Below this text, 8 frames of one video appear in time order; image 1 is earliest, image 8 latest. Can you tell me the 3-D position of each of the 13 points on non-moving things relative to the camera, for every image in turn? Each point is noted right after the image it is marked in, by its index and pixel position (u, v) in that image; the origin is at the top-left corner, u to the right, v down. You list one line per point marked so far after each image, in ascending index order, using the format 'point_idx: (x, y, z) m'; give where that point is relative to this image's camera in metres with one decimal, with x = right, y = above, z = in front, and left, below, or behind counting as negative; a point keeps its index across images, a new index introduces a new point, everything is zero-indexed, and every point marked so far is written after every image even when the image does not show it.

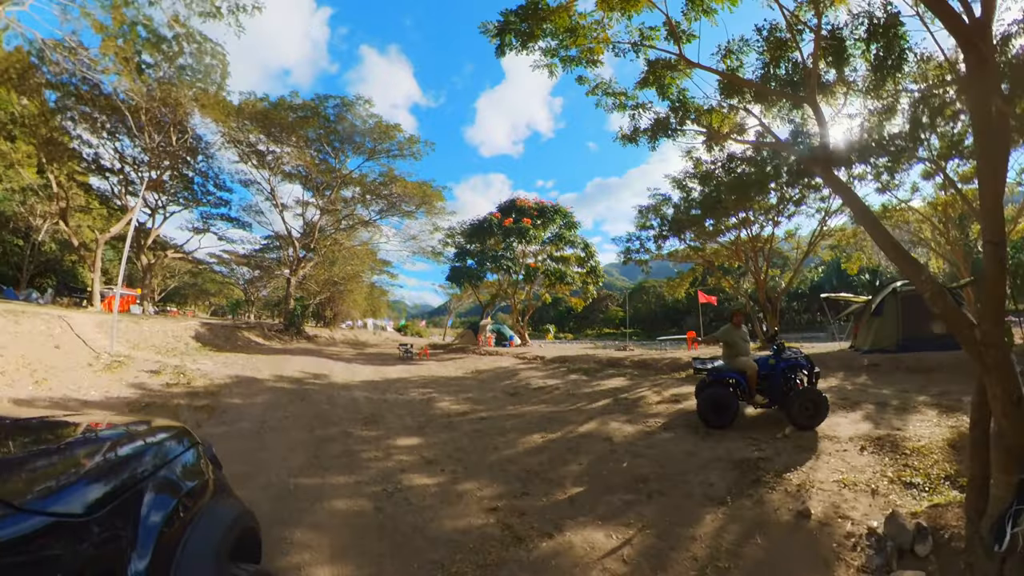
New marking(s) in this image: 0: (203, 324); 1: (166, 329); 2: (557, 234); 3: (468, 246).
0: (-10.3, -1.2, +16.4) m
1: (-9.8, -1.2, +13.8) m
2: (+1.6, +1.9, +17.6) m
3: (-1.5, +1.6, +18.2) m
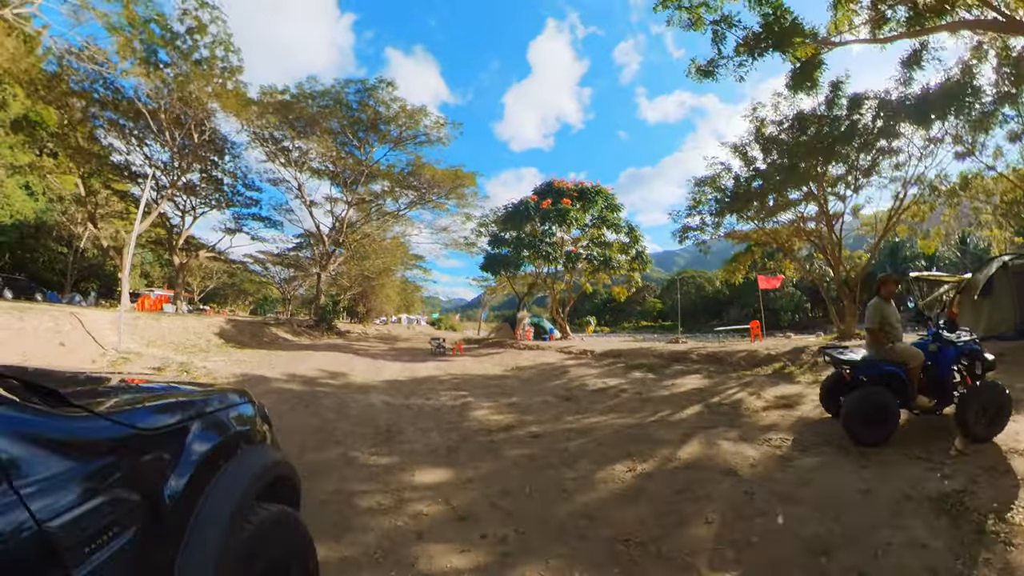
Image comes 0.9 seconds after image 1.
0: (-9.0, -1.0, +15.6) m
1: (-8.7, -1.0, +13.1) m
2: (+2.9, +2.3, +16.1) m
3: (-0.2, +1.9, +16.9) m
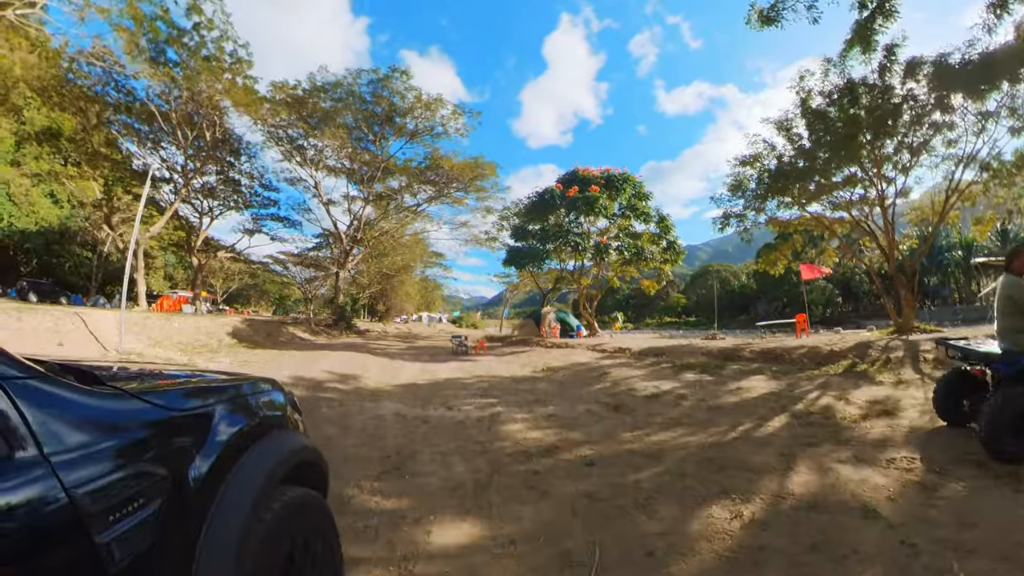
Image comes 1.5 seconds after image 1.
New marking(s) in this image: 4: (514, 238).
0: (-8.3, -1.0, +15.1) m
1: (-8.1, -1.0, +12.6) m
2: (+3.6, +2.6, +15.1) m
3: (+0.5, +2.1, +16.0) m
4: (+0.1, +1.7, +16.0) m
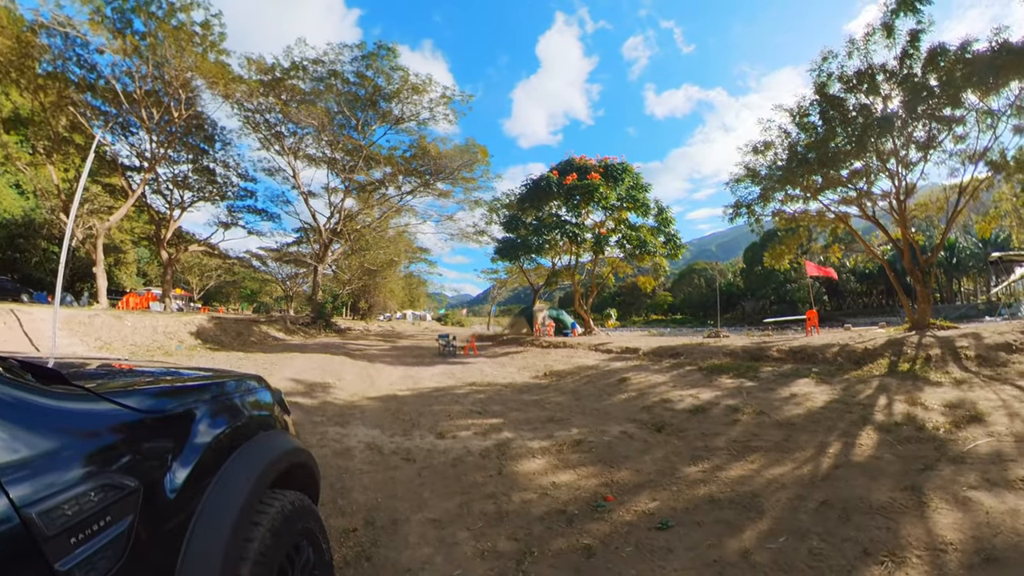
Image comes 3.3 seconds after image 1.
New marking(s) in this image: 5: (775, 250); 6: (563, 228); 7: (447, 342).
0: (-8.5, -0.9, +13.9) m
1: (-8.2, -0.9, +11.3) m
2: (+3.3, +2.7, +14.2) m
3: (+0.2, +2.2, +15.0) m
4: (-0.2, +1.8, +15.0) m
5: (+9.2, +1.3, +17.4) m
6: (+1.4, +1.7, +13.9) m
7: (-1.6, -1.3, +12.1) m
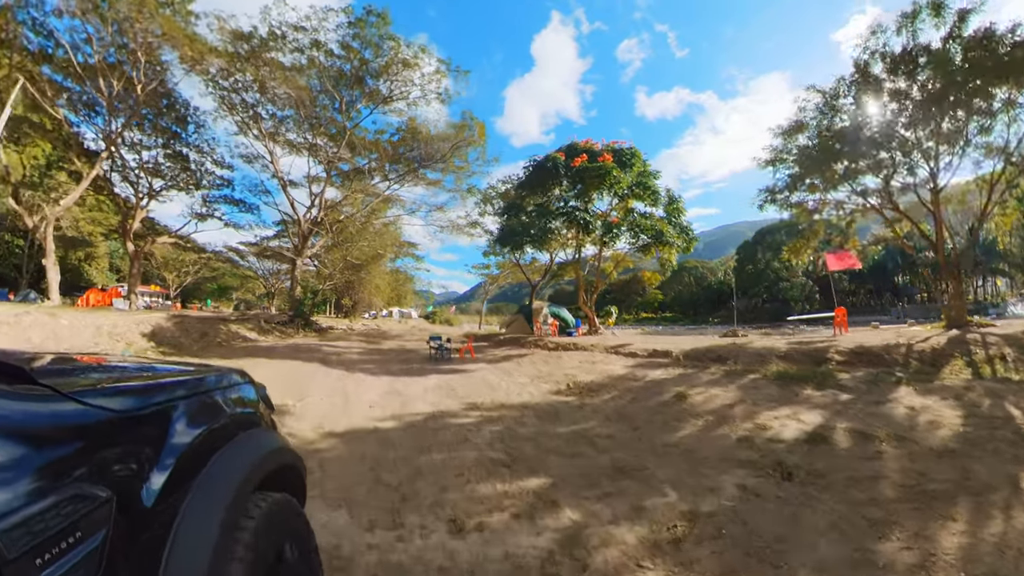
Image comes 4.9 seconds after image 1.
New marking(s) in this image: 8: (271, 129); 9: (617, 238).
0: (-8.6, -0.7, +12.4) m
1: (-8.2, -0.7, +9.8) m
2: (+3.3, +2.8, +13.0) m
3: (+0.2, +2.4, +13.7) m
4: (-0.3, +2.0, +13.7) m
5: (+9.0, +1.4, +16.4) m
6: (+1.4, +1.8, +12.6) m
7: (-1.6, -1.2, +10.8) m
8: (-9.6, +6.3, +19.6) m
9: (+2.7, +1.3, +13.0) m
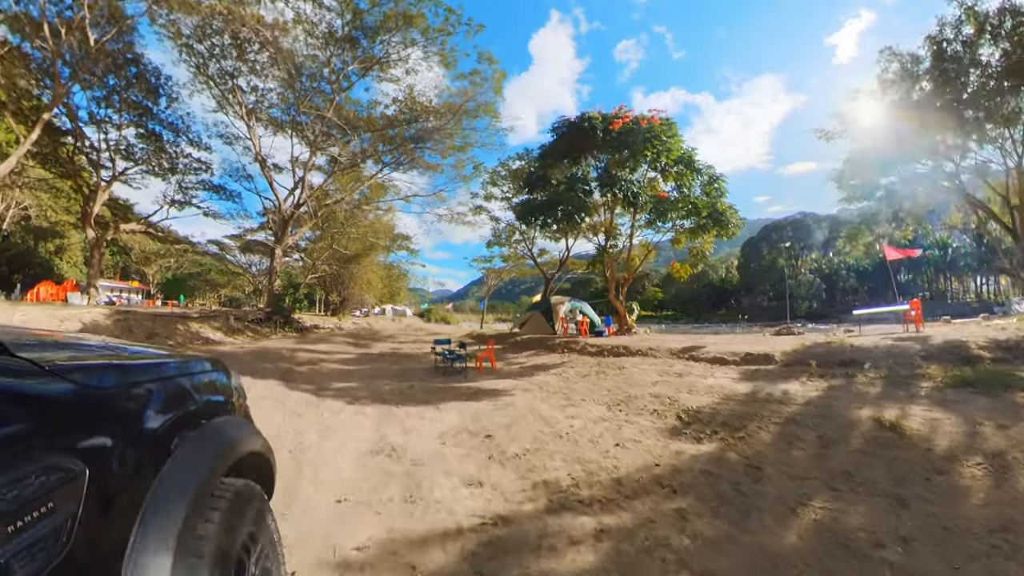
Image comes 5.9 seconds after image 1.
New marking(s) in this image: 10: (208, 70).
0: (-8.2, -0.5, +10.3) m
1: (-7.8, -0.5, +7.7) m
2: (+3.7, +3.0, +11.0) m
3: (+0.5, +2.6, +11.7) m
4: (+0.1, +2.1, +11.7) m
5: (+9.3, +1.6, +14.5) m
6: (+1.8, +2.0, +10.6) m
7: (-1.2, -1.0, +8.7) m
8: (-9.3, +6.6, +17.4) m
9: (+3.1, +1.5, +11.0) m
10: (-10.0, +7.1, +15.7) m
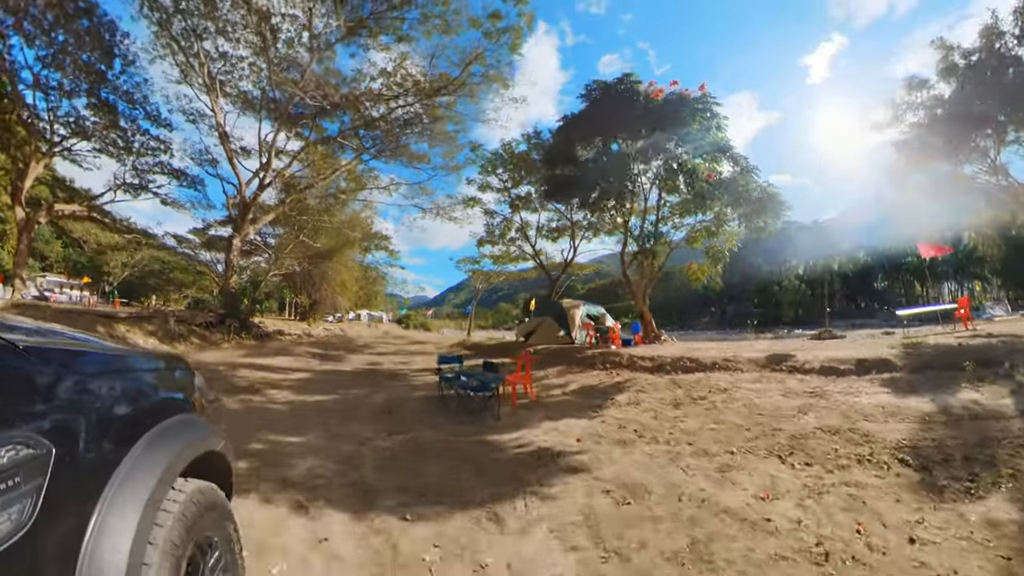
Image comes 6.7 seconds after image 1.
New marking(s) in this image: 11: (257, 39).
0: (-8.1, -0.4, +8.0) m
1: (-7.5, -0.4, +5.5) m
2: (+3.8, +2.9, +9.4) m
3: (+0.7, +2.5, +10.0) m
4: (+0.2, +2.1, +9.9) m
5: (+9.3, +1.4, +13.1) m
6: (+2.0, +2.0, +8.9) m
7: (-1.0, -1.0, +6.8) m
8: (-9.4, +6.6, +15.2) m
9: (+3.2, +1.4, +9.4) m
10: (-10.0, +7.1, +13.4) m
11: (-7.3, +6.8, +13.3) m
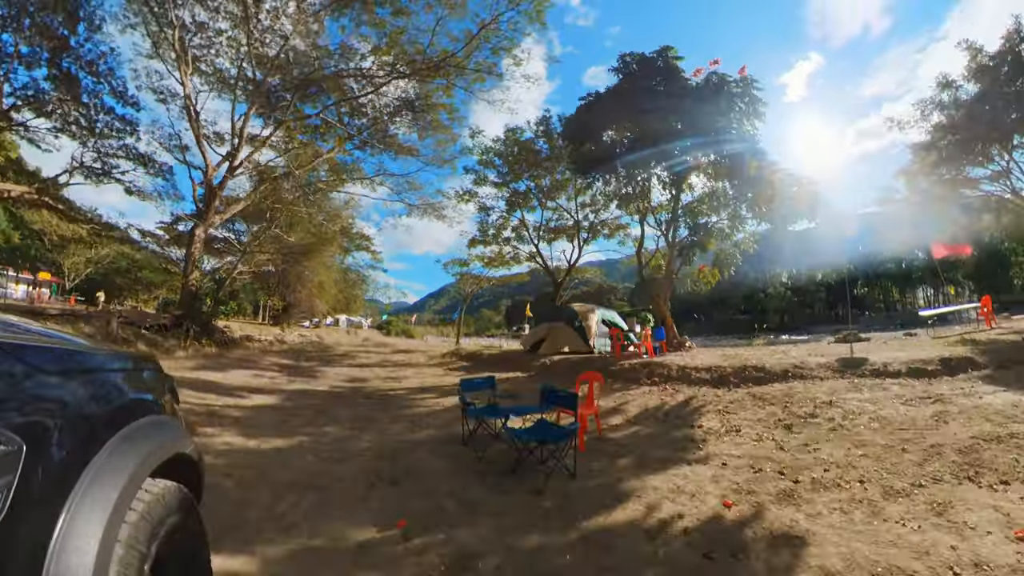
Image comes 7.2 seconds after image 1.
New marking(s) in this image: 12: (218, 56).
0: (-7.9, -0.3, +6.5) m
1: (-7.3, -0.2, +4.0) m
2: (+4.0, +2.8, +8.4) m
3: (+0.8, +2.4, +8.8) m
4: (+0.3, +2.0, +8.8) m
5: (+9.3, +1.1, +12.3) m
6: (+2.1, +1.9, +7.8) m
7: (-0.8, -1.0, +5.6) m
8: (-9.4, +6.6, +13.8) m
9: (+3.3, +1.3, +8.3) m
10: (-9.9, +7.2, +12.0) m
11: (-7.3, +6.8, +11.9) m
12: (-8.5, +6.4, +13.4) m
